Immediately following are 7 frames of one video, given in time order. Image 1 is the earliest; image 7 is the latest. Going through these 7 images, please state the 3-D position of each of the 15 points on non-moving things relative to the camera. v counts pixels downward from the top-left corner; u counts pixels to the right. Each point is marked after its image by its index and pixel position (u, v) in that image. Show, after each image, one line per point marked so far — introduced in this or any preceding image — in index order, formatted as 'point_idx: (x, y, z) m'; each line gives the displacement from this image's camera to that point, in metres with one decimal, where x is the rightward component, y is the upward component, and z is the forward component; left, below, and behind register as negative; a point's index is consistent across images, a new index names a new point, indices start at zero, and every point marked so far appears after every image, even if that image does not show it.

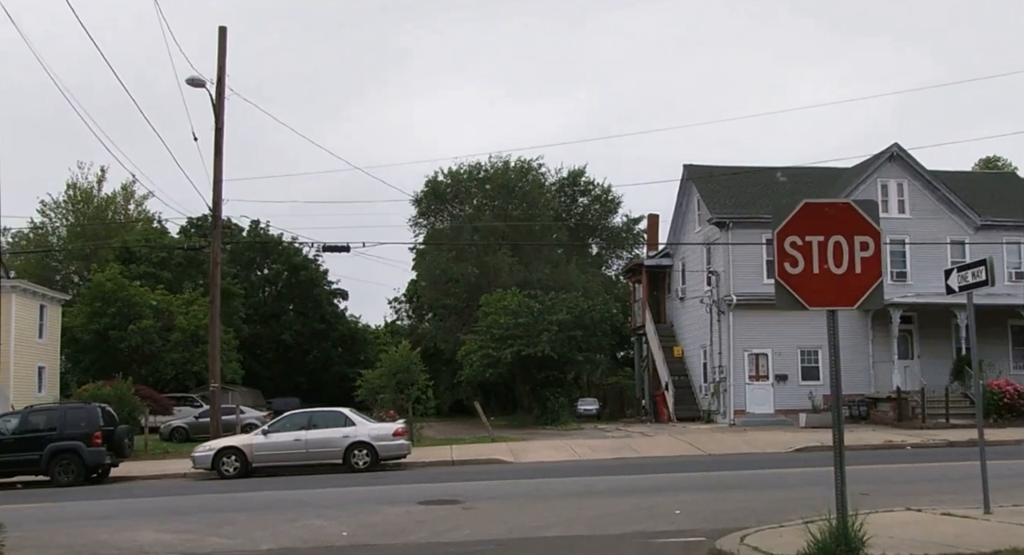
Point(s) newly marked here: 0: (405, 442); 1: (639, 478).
0: (-2.6, -4.0, +19.7) m
1: (+2.4, -3.7, +15.0) m
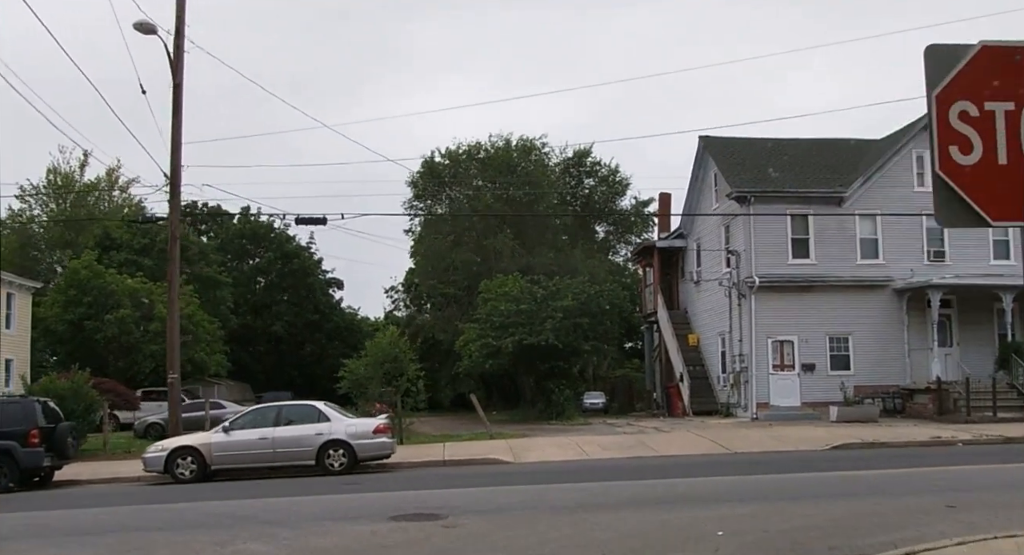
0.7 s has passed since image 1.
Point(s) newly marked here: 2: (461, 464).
0: (-2.6, -3.5, +17.1) m
1: (+2.3, -3.2, +12.4) m
2: (-1.2, -4.2, +18.2) m
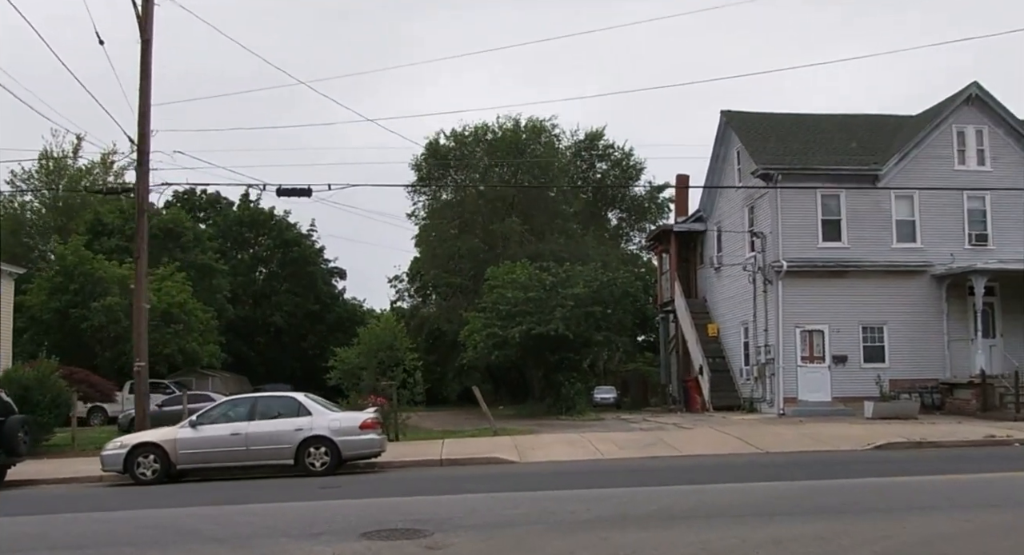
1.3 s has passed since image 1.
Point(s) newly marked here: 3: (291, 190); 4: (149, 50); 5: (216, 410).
0: (-2.6, -3.0, +15.2) m
1: (+2.3, -2.8, +10.4) m
2: (-1.1, -3.7, +16.3) m
3: (-4.8, +1.9, +17.5) m
4: (-7.7, +4.8, +17.2) m
5: (-5.6, -2.5, +15.3) m
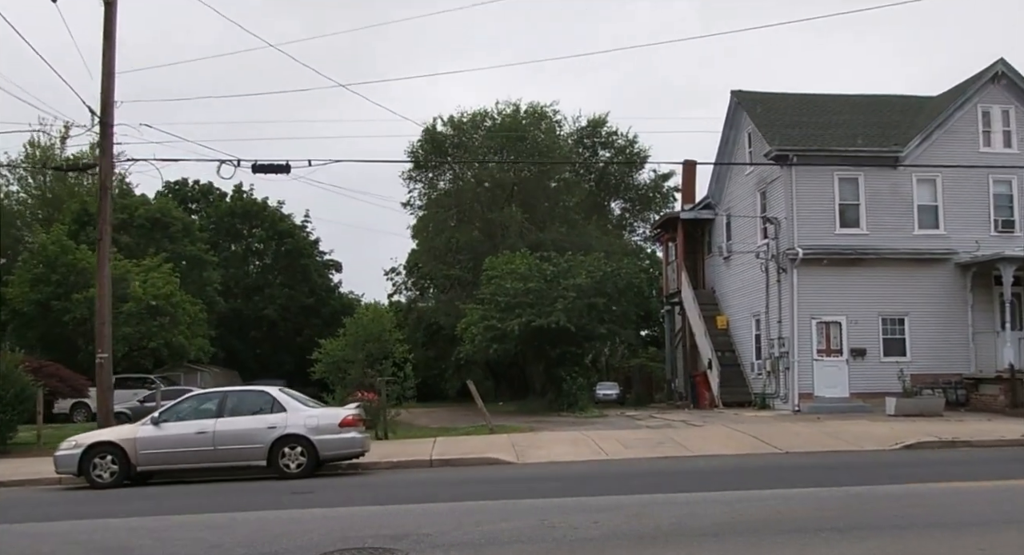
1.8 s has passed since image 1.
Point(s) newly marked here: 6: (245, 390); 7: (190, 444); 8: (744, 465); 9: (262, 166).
0: (-2.6, -2.7, +13.8) m
1: (+2.2, -2.5, +9.0) m
2: (-1.1, -3.4, +14.9) m
3: (-4.9, +2.2, +16.1) m
4: (-7.8, +5.2, +15.8) m
5: (-5.7, -2.2, +13.9) m
6: (-4.6, -2.0, +14.0) m
7: (-5.4, -2.8, +13.5) m
8: (+3.8, -3.1, +13.3) m
9: (-5.0, +2.2, +16.1) m
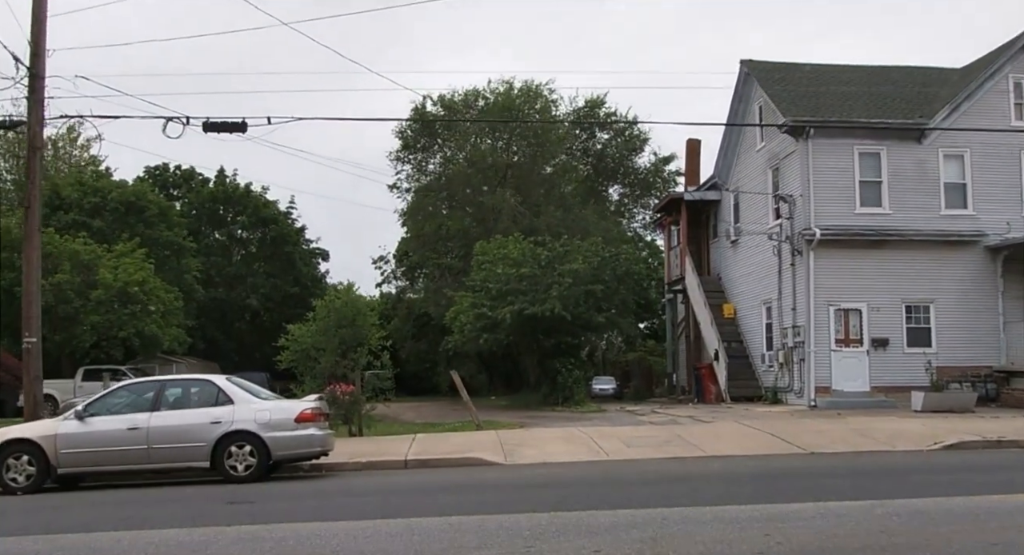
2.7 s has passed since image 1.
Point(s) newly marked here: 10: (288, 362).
0: (-2.8, -2.3, +11.8) m
1: (+2.1, -2.1, +7.1) m
2: (-1.3, -3.0, +12.9) m
3: (-5.1, +2.7, +14.1) m
4: (-8.0, +5.6, +13.7) m
5: (-5.9, -1.8, +11.9) m
6: (-4.8, -1.5, +12.0) m
7: (-5.6, -2.3, +11.5) m
8: (+3.6, -2.7, +11.4) m
9: (-5.2, +2.7, +14.1) m
10: (-5.1, -2.0, +18.8) m
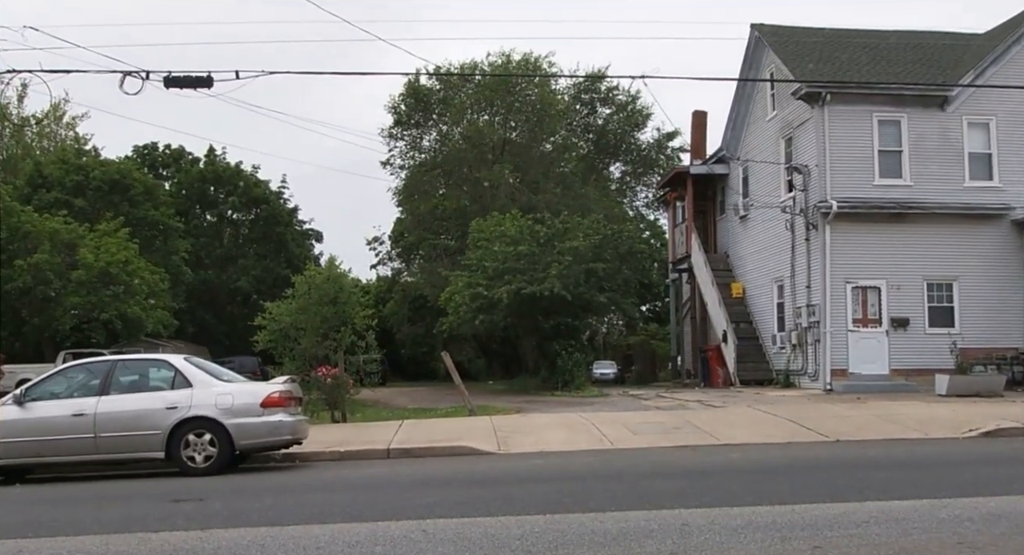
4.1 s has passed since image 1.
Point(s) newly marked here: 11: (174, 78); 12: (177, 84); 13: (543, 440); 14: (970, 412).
0: (-2.9, -1.9, +10.6) m
1: (+2.0, -1.8, +5.8) m
2: (-1.4, -2.6, +11.7) m
3: (-5.2, +3.1, +12.7) m
4: (-8.1, +6.1, +12.3) m
5: (-6.0, -1.3, +10.6) m
6: (-4.9, -1.1, +10.8) m
7: (-5.6, -1.9, +10.2) m
8: (+3.5, -2.3, +10.1) m
9: (-5.3, +3.1, +12.7) m
10: (-5.2, -1.4, +17.5) m
11: (-5.3, +3.1, +12.7) m
12: (-5.3, +3.0, +12.7) m
13: (+0.5, -2.5, +12.6) m
14: (+8.4, -2.4, +14.7) m
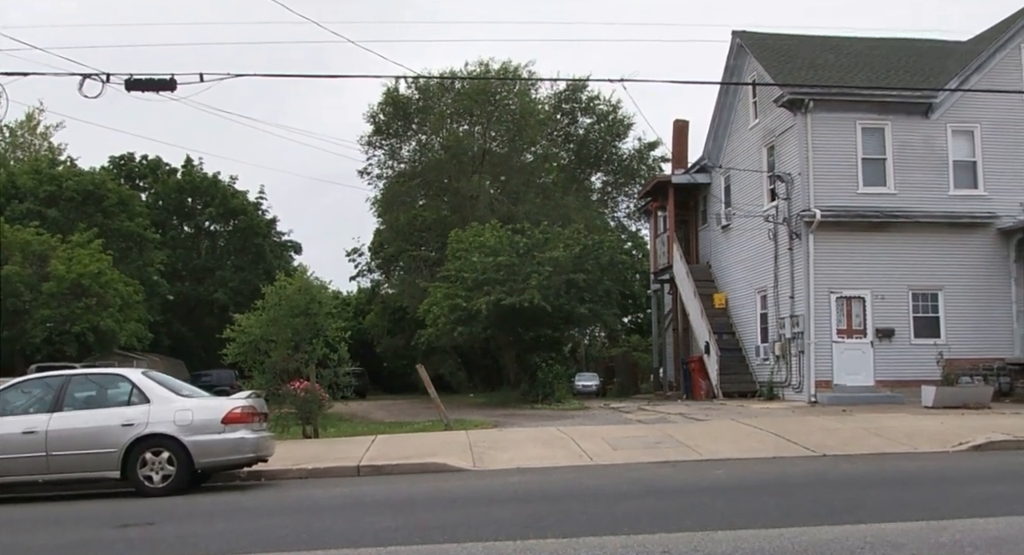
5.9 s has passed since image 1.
0: (-3.2, -2.0, +10.1) m
1: (+1.7, -1.8, +5.4) m
2: (-1.8, -2.7, +11.2) m
3: (-5.5, +3.0, +12.2) m
4: (-8.4, +5.9, +11.8) m
5: (-6.3, -1.5, +10.0) m
6: (-5.2, -1.2, +10.2) m
7: (-6.0, -2.0, +9.6) m
8: (+3.2, -2.4, +9.7) m
9: (-5.6, +3.0, +12.3) m
10: (-5.7, -1.6, +16.9) m
11: (-5.7, +3.0, +12.3) m
12: (-5.6, +2.9, +12.2) m
13: (+0.1, -2.7, +12.1) m
14: (+8.0, -2.6, +14.4) m
